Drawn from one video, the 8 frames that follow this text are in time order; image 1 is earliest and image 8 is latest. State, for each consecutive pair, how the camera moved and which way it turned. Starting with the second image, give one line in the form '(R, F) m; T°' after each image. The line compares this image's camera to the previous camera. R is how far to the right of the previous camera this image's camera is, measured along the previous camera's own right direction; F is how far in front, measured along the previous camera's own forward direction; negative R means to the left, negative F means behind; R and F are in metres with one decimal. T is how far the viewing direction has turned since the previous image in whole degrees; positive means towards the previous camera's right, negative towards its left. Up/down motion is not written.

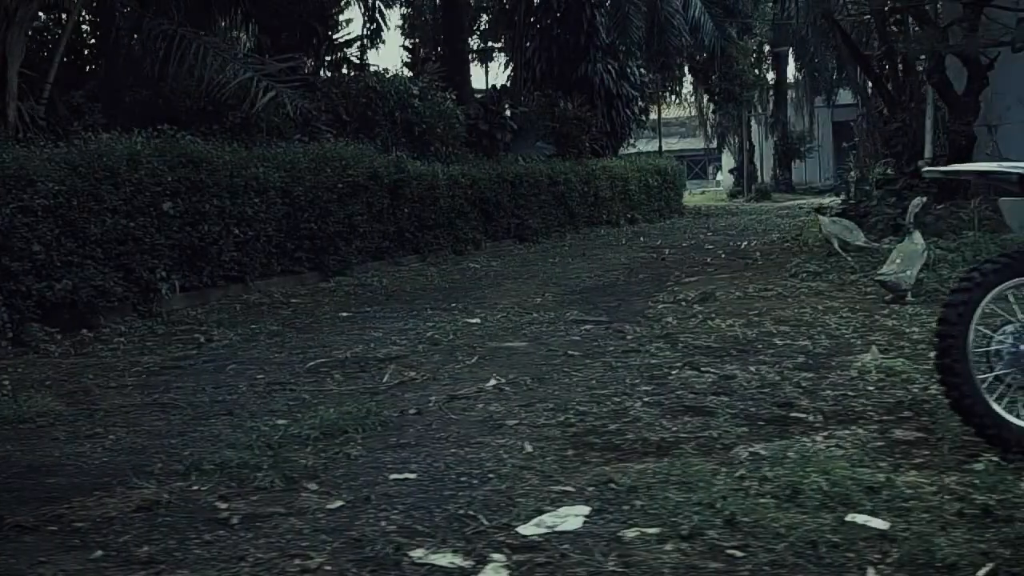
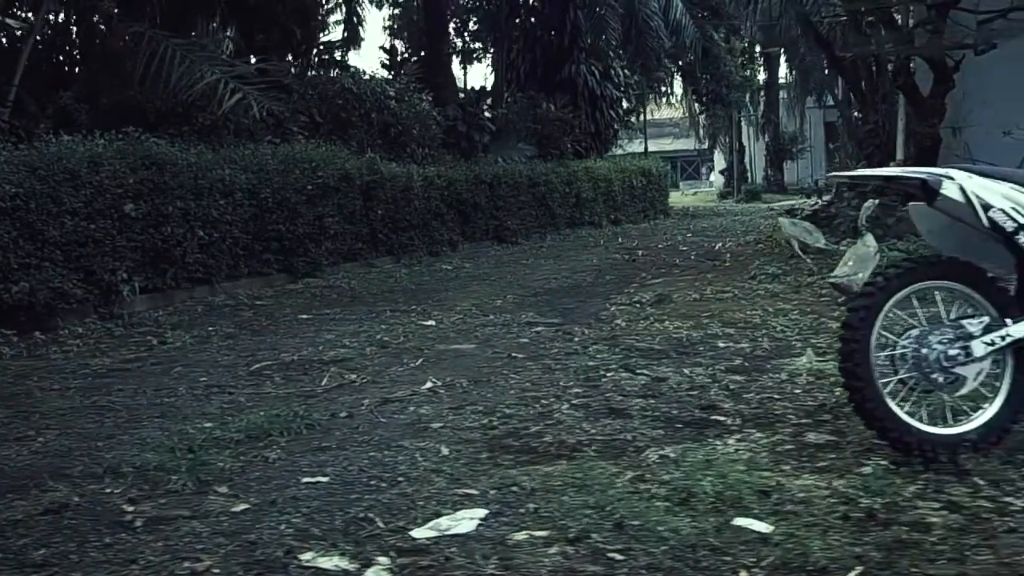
(+0.3, 0.0) m; 0°
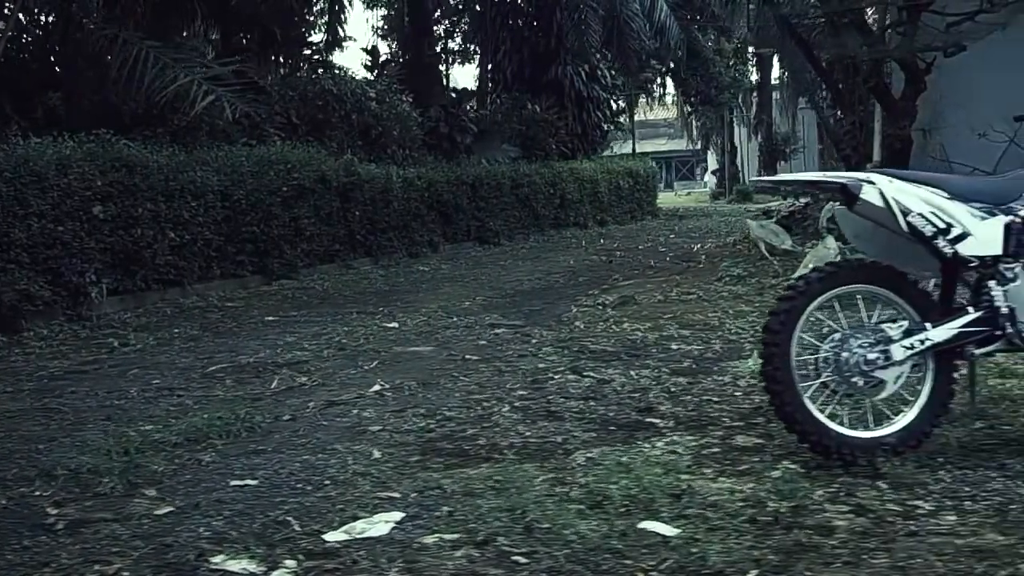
(+0.3, 0.0) m; 0°
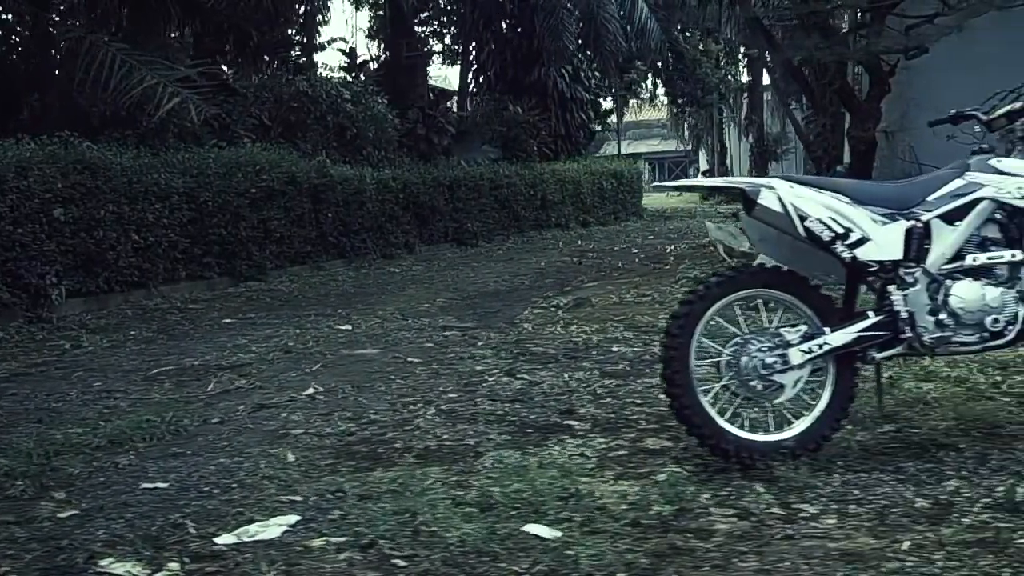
(+0.3, 0.0) m; 0°
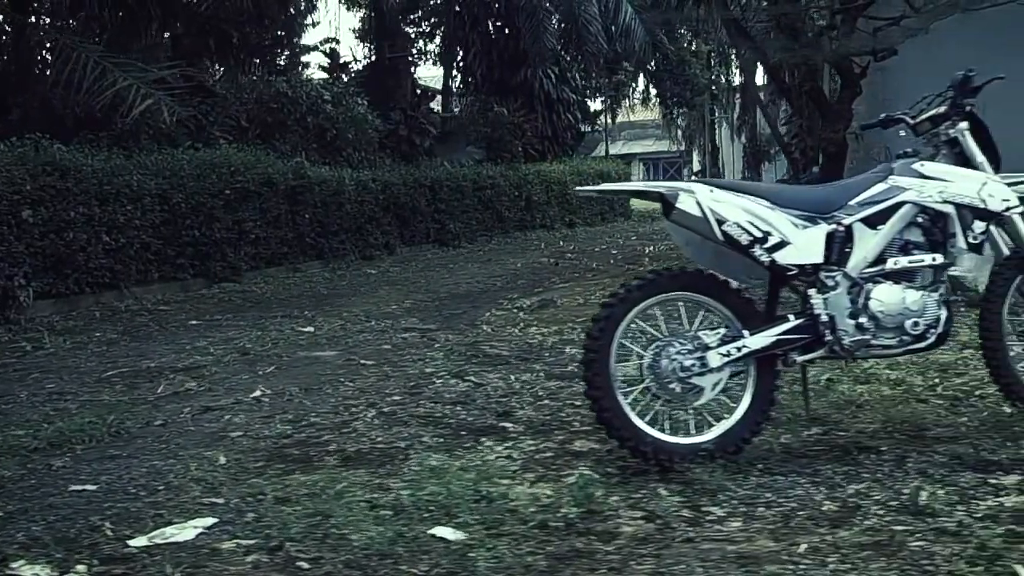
(+0.3, 0.0) m; 0°
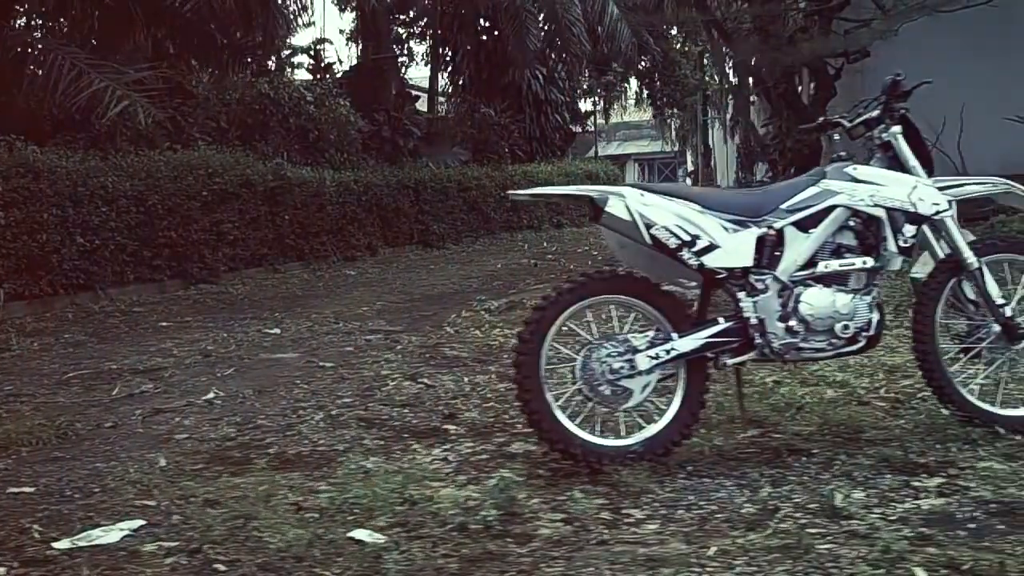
(+0.2, 0.0) m; 0°
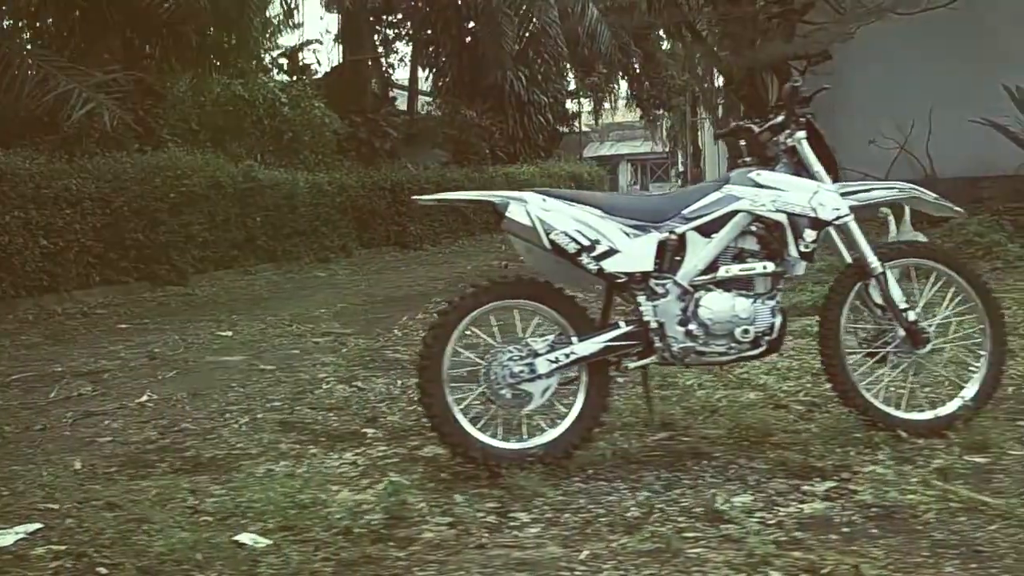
(+0.4, 0.0) m; 0°
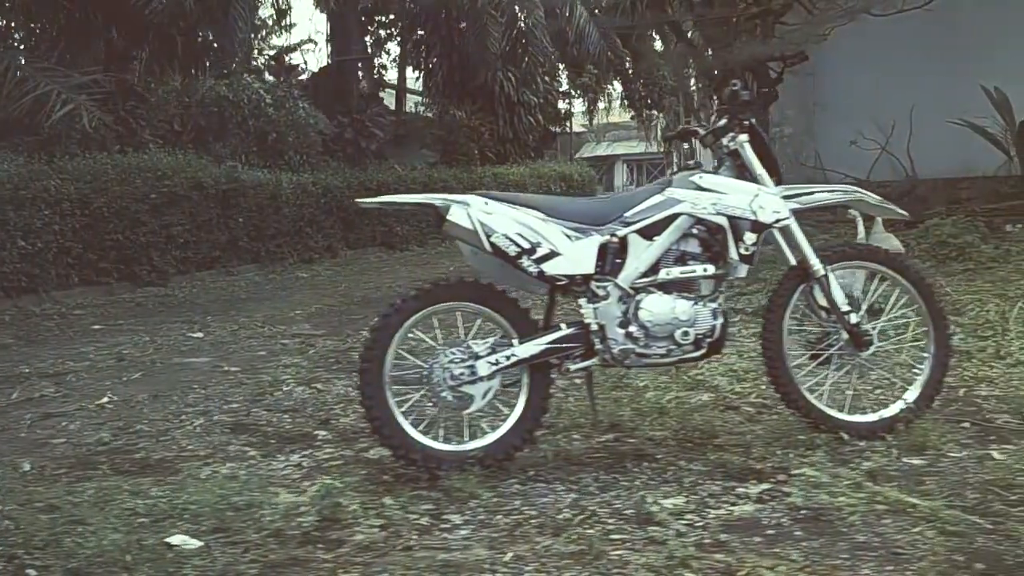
(+0.2, 0.0) m; 0°
